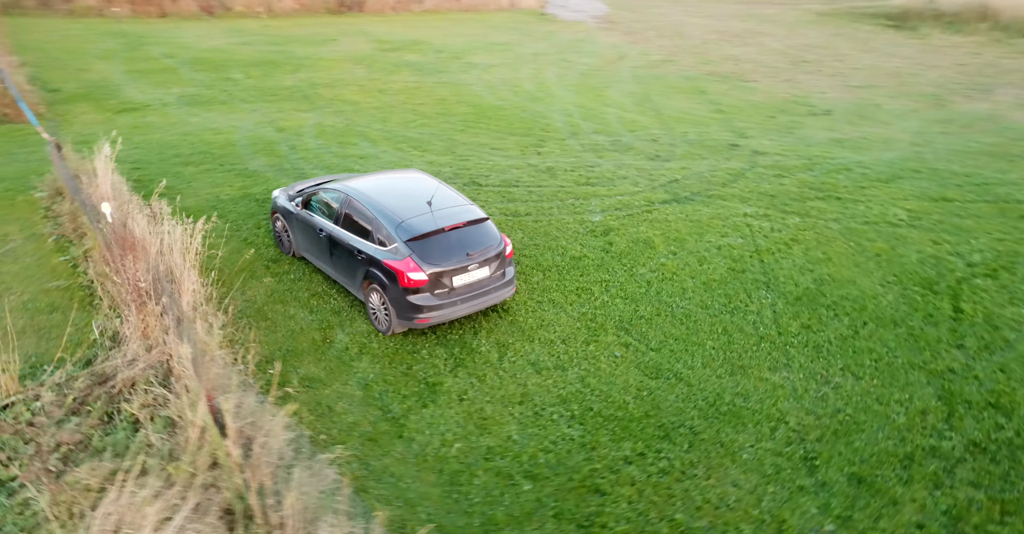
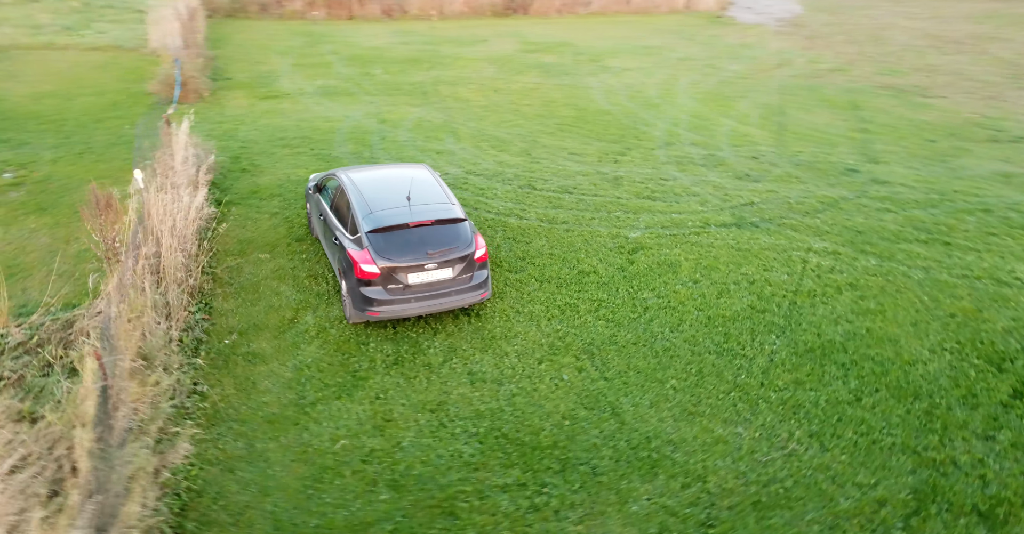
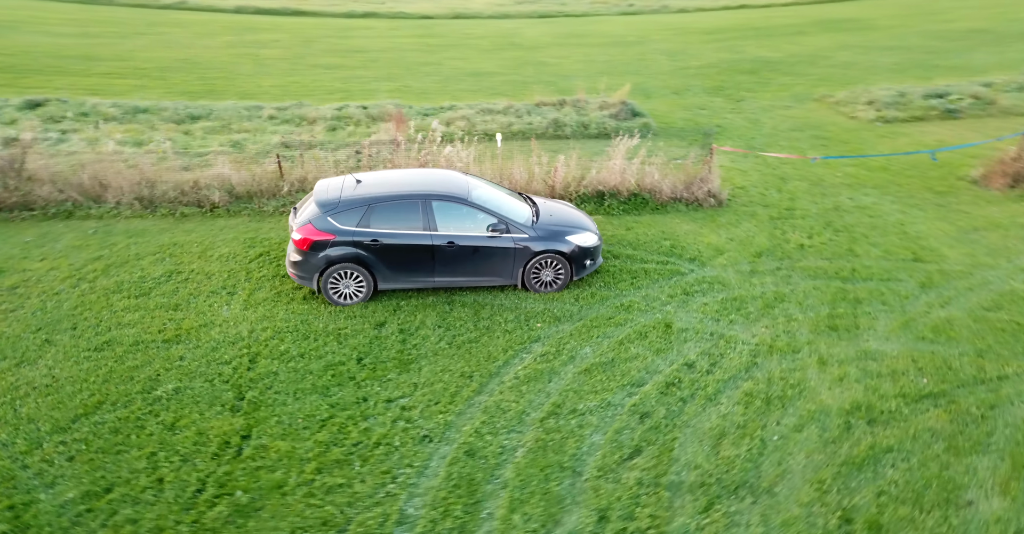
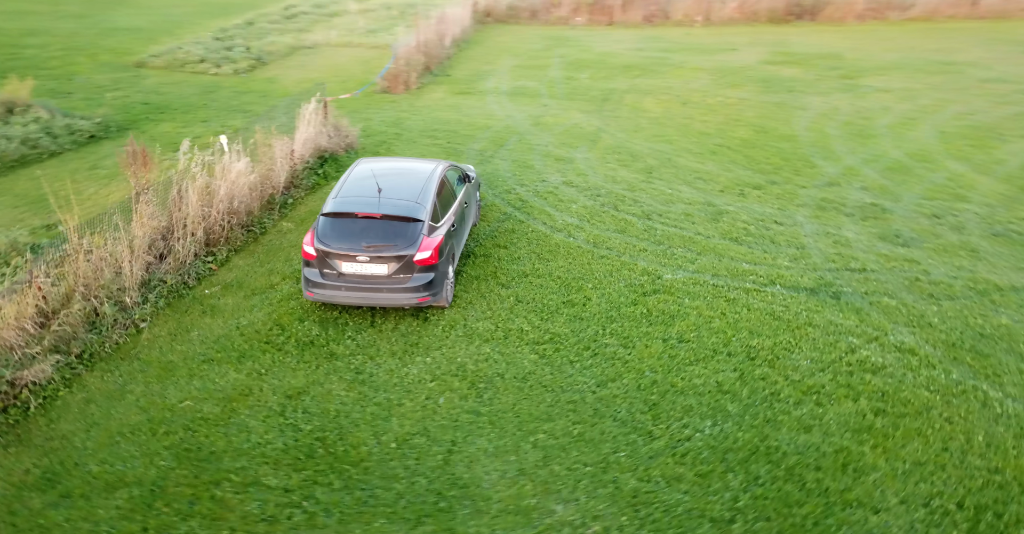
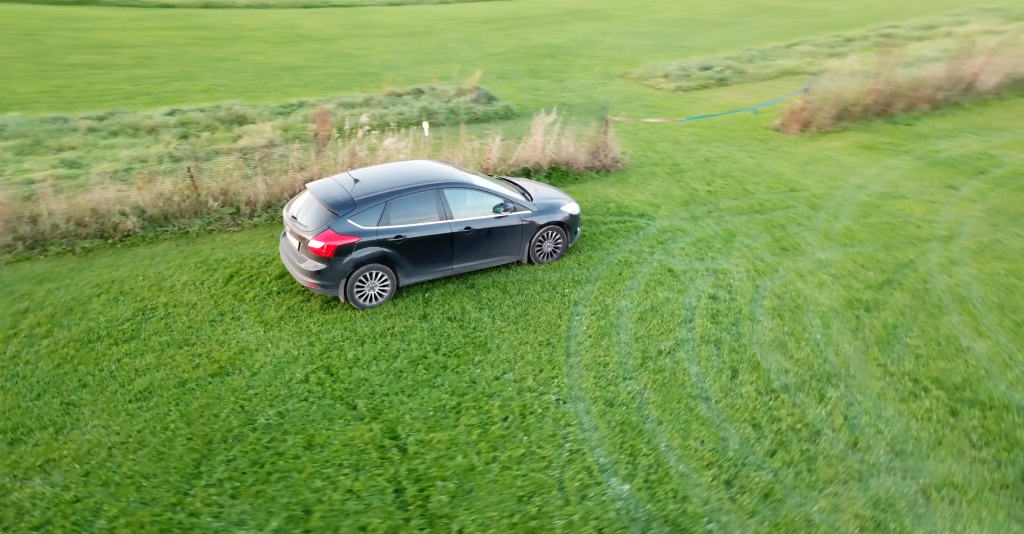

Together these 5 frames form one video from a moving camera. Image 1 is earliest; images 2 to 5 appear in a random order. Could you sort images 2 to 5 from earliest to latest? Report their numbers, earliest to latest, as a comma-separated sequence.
2, 4, 5, 3
